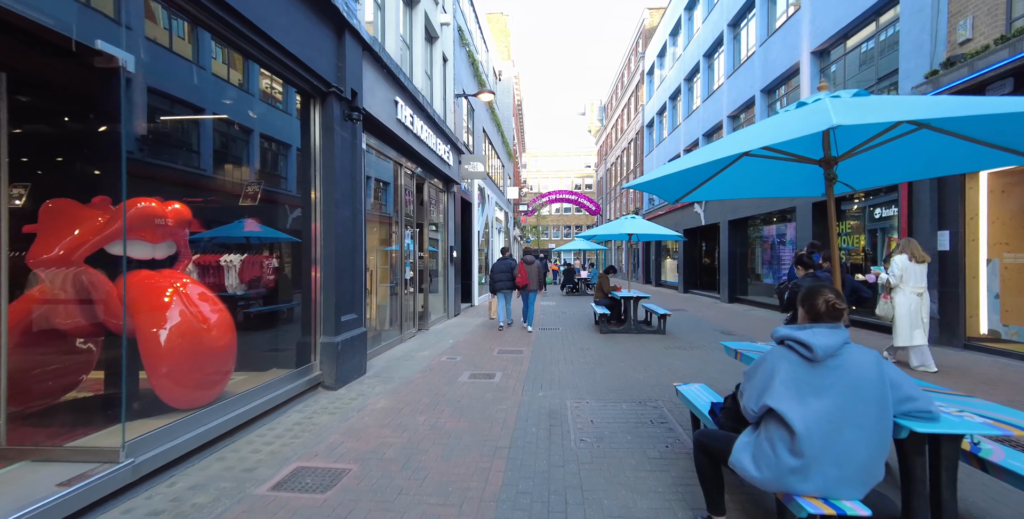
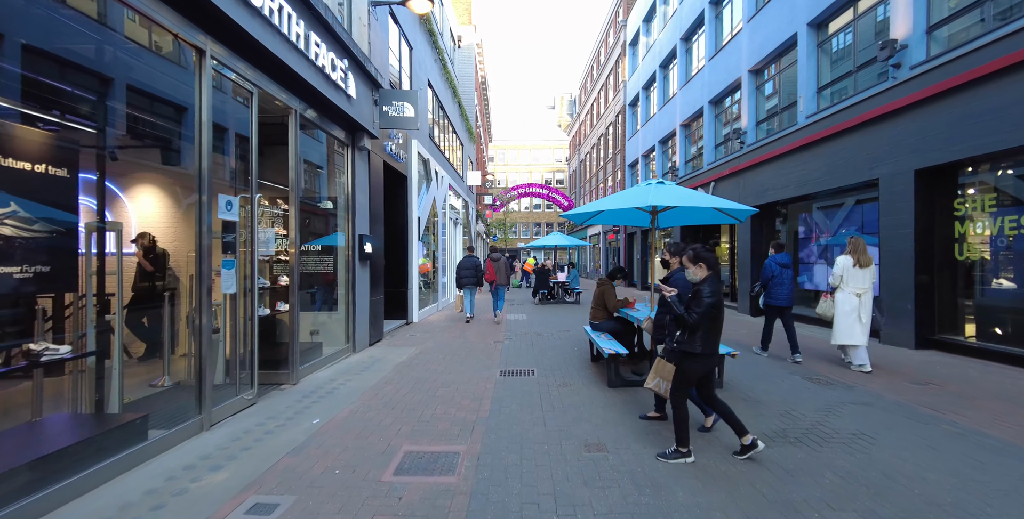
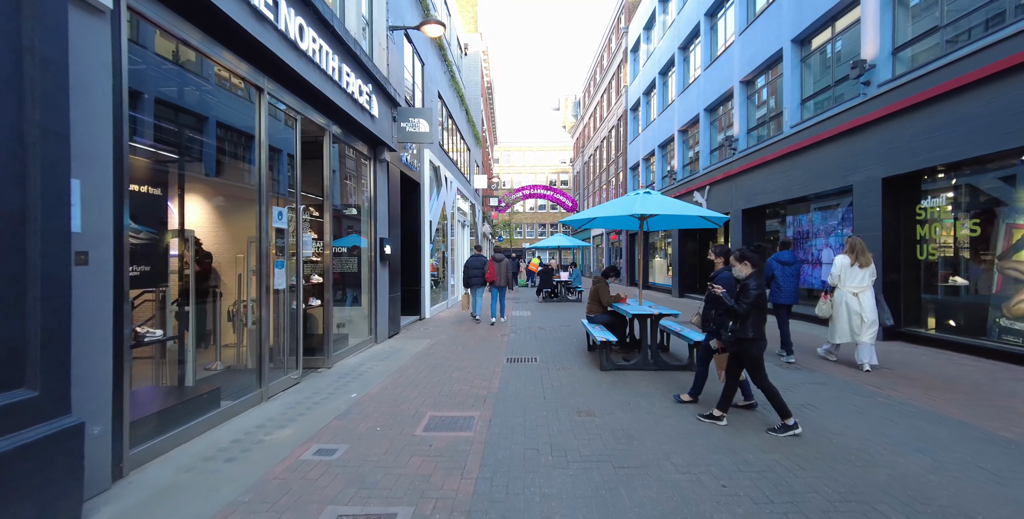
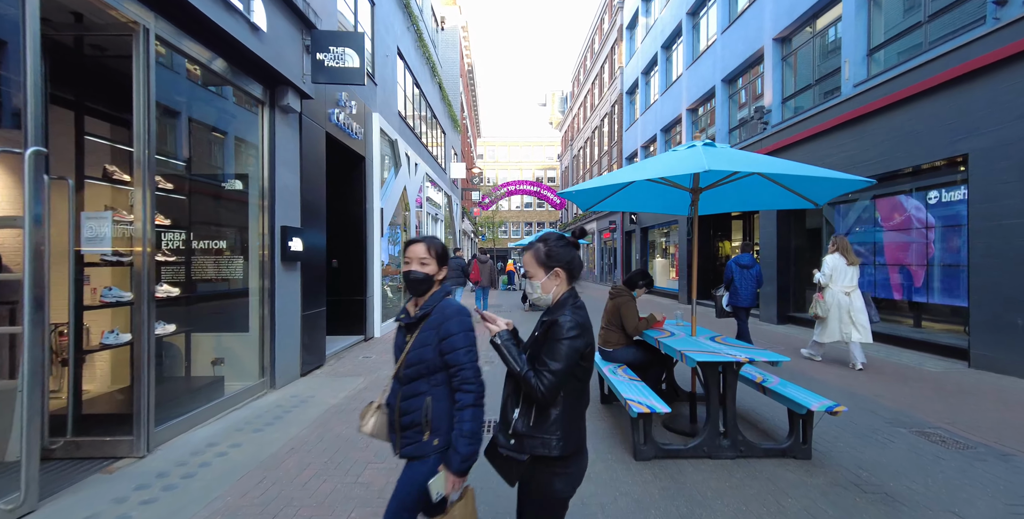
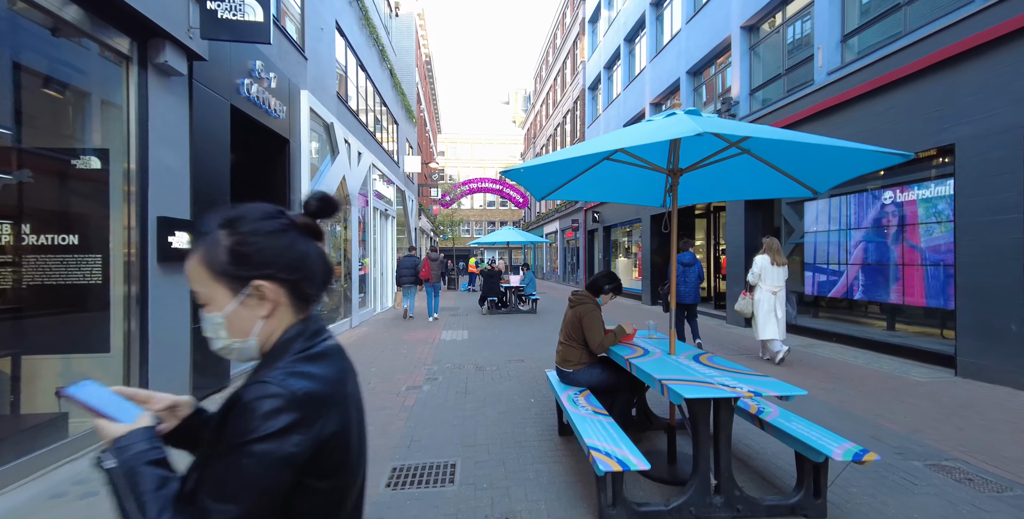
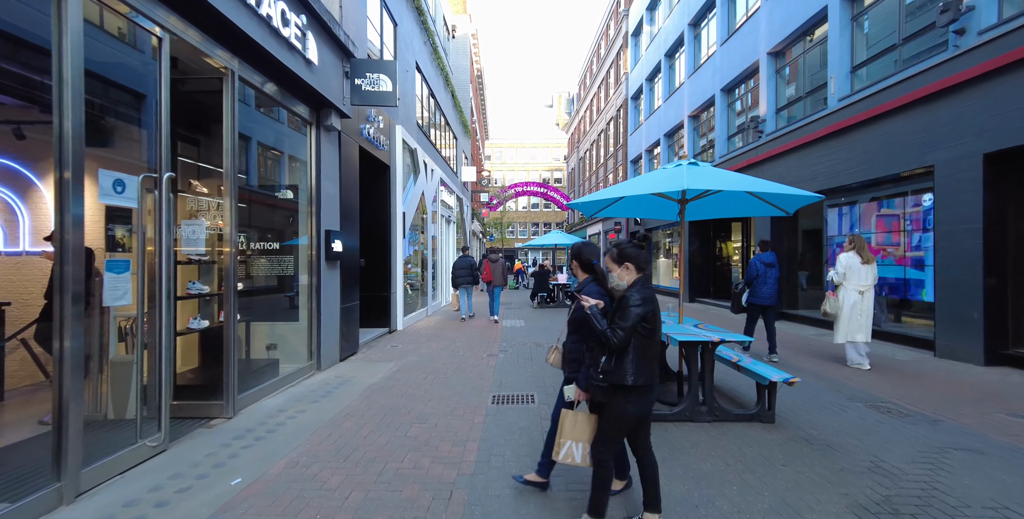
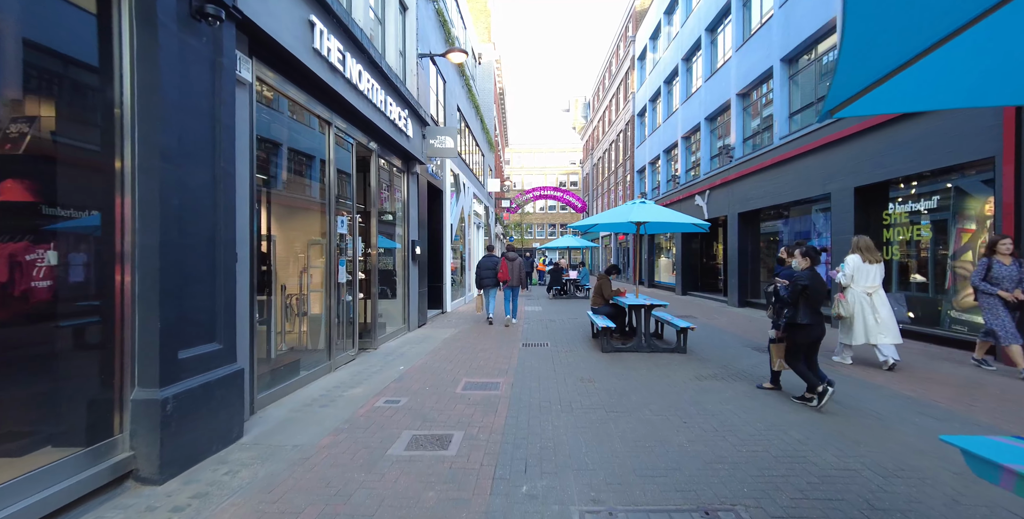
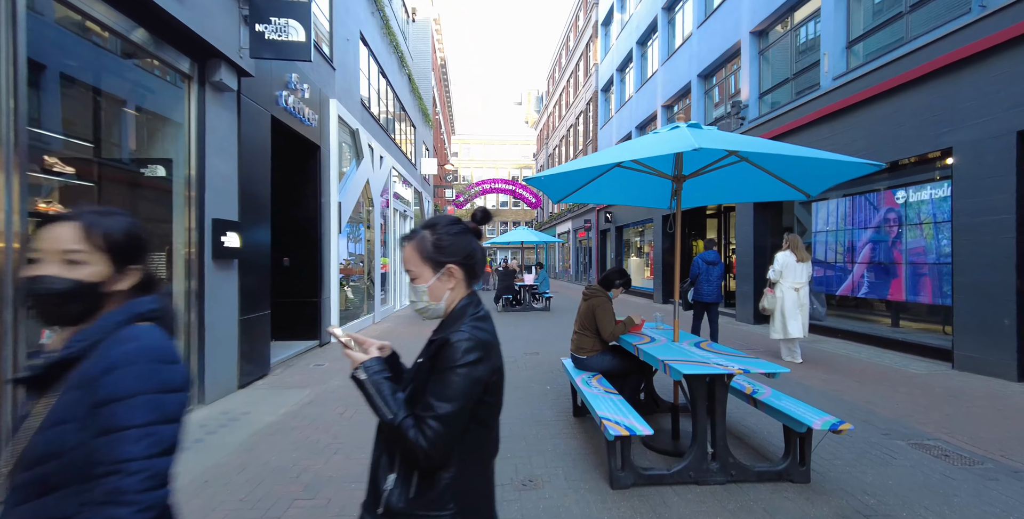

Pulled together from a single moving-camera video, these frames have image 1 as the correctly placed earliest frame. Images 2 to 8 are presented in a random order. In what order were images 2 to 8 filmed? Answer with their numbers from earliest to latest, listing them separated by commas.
7, 3, 2, 6, 4, 8, 5
